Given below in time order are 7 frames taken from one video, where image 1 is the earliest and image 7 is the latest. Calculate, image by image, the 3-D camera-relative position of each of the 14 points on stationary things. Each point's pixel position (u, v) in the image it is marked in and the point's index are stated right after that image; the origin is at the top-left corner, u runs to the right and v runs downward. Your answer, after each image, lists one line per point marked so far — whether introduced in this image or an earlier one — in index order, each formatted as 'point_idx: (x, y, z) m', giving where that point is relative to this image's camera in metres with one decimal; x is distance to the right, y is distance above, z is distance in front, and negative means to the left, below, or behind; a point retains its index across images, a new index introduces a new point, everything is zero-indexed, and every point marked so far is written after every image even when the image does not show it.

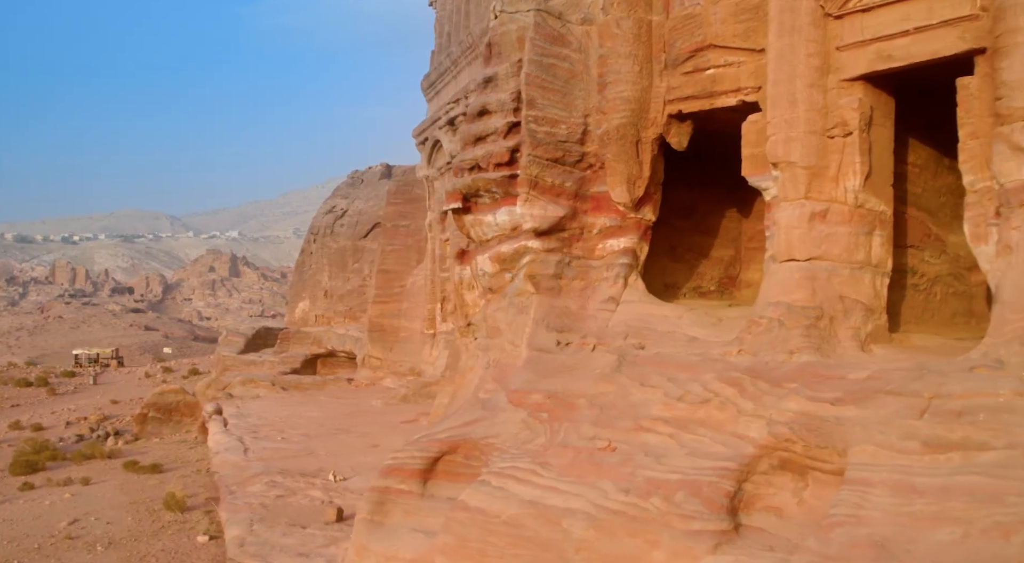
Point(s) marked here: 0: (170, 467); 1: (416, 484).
0: (-6.2, -3.3, +15.6) m
1: (-0.6, -1.2, +5.0) m
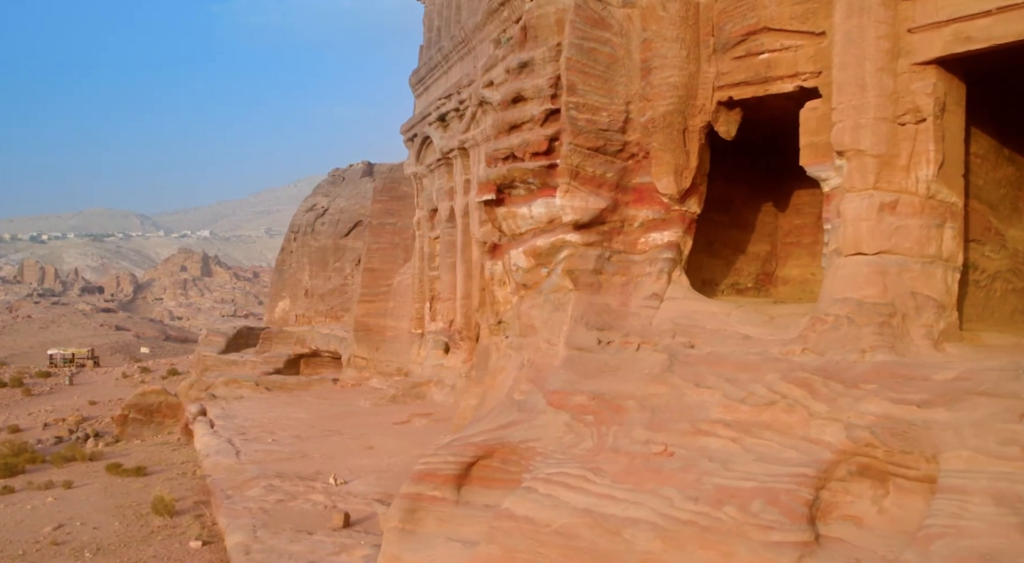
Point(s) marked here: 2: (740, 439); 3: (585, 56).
0: (-6.3, -3.2, +15.1) m
1: (-0.3, -1.1, +4.8) m
2: (+1.0, -0.7, +3.9) m
3: (+0.4, +1.3, +4.9) m
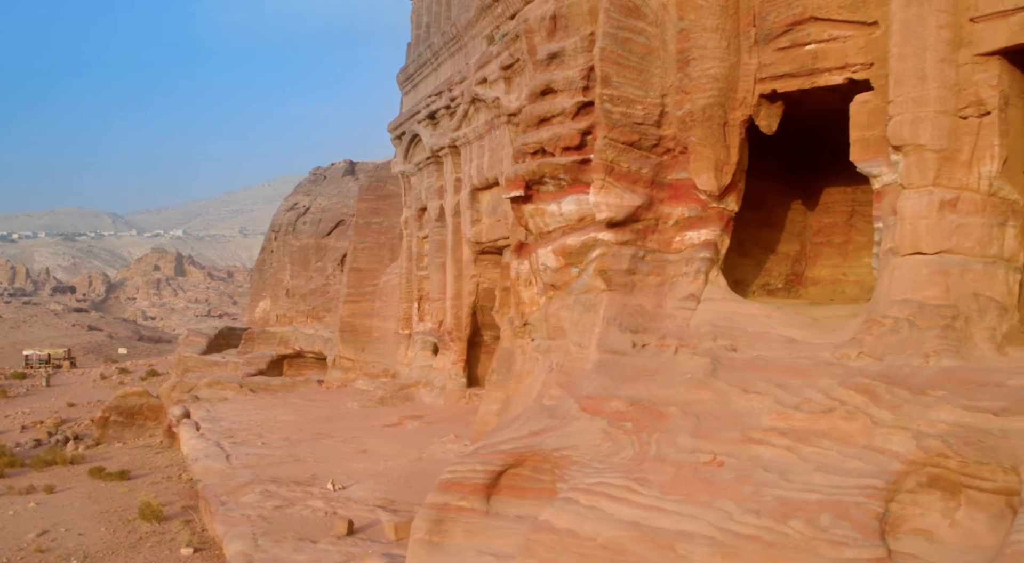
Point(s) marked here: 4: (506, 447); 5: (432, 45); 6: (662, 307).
0: (-6.4, -3.2, +14.7) m
1: (-0.2, -1.1, +4.5) m
2: (+1.2, -0.7, +3.7) m
3: (+0.6, +1.3, +4.7) m
4: (0.0, -0.9, +4.7) m
5: (-1.7, +4.9, +17.9) m
6: (+0.8, -0.1, +4.7) m
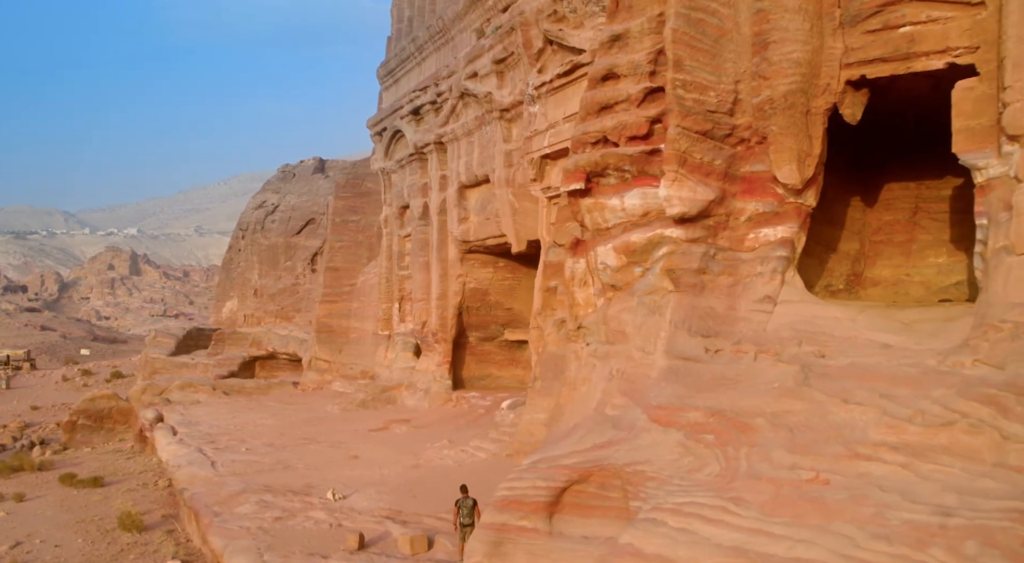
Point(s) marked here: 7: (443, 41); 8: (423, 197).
0: (-6.5, -3.2, +14.1) m
1: (+0.1, -1.1, +4.2) m
2: (+1.6, -0.7, +3.4) m
3: (+0.9, +1.3, +4.3) m
4: (+0.3, -0.9, +4.3) m
5: (-1.9, +4.9, +17.4) m
6: (+1.1, -0.1, +4.4) m
7: (-1.3, +4.5, +16.4) m
8: (-1.7, +1.6, +16.4) m
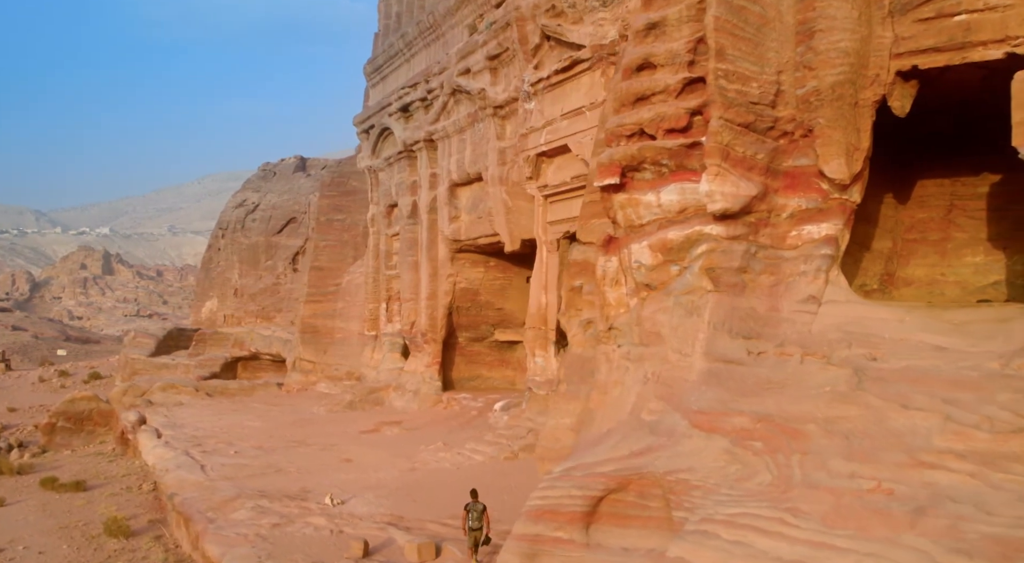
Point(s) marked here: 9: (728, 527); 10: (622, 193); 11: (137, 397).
0: (-6.6, -3.2, +13.7) m
1: (+0.3, -1.1, +4.0) m
2: (+1.7, -0.7, +3.2) m
3: (+1.1, +1.3, +4.1) m
4: (+0.4, -0.9, +4.1) m
5: (-2.1, +4.9, +17.2) m
6: (+1.3, -0.1, +4.2) m
7: (-1.5, +4.5, +16.2) m
8: (-1.8, +1.6, +16.2) m
9: (+0.9, -1.0, +3.5) m
10: (+0.6, +0.5, +4.5) m
11: (-7.7, -2.4, +17.9) m
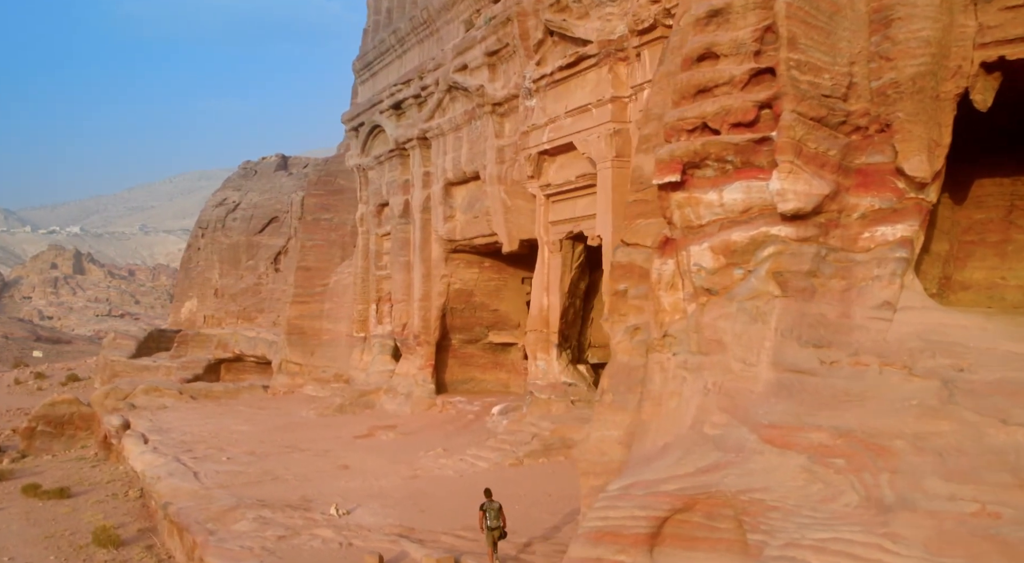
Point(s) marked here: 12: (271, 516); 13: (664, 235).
0: (-6.6, -3.2, +13.3) m
1: (+0.6, -1.2, +3.7) m
2: (+2.0, -0.7, +3.0) m
3: (+1.3, +1.2, +3.9) m
4: (+0.7, -0.9, +3.9) m
5: (-2.1, +4.9, +16.8) m
6: (+1.5, -0.2, +4.0) m
7: (-1.5, +4.5, +15.8) m
8: (-1.9, +1.6, +15.8) m
9: (+1.1, -1.0, +3.2) m
10: (+0.8, +0.4, +4.2) m
11: (-7.8, -2.4, +17.4) m
12: (-2.5, -2.4, +8.9) m
13: (+0.8, +0.2, +4.4) m
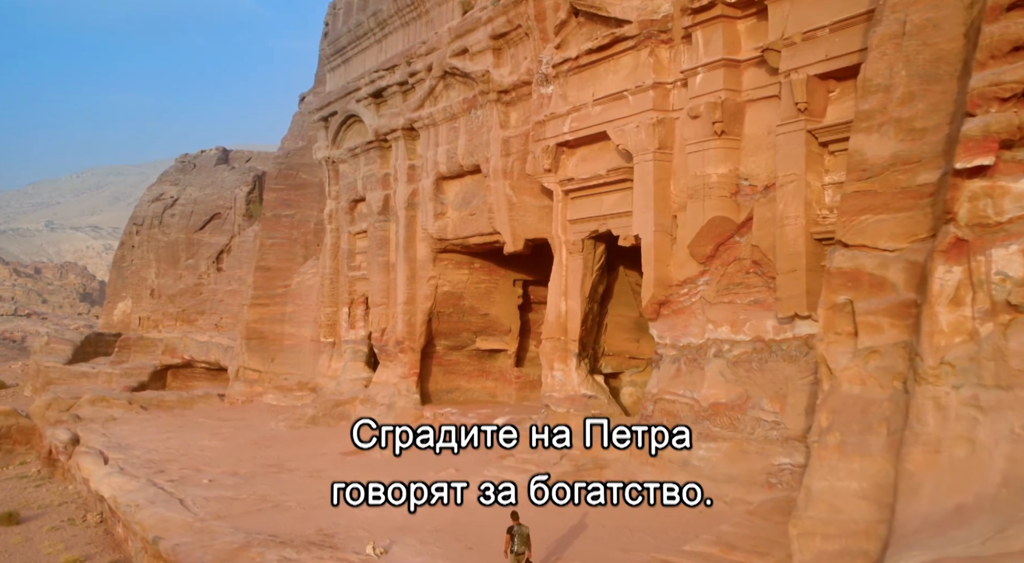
0: (-6.4, -3.2, +11.7) m
1: (+1.5, -1.2, +2.7) m
2: (+3.0, -0.8, +2.1) m
3: (+2.3, +1.2, +3.0) m
4: (+1.6, -1.0, +2.9) m
5: (-2.2, +4.8, +15.6) m
6: (+2.5, -0.2, +3.1) m
7: (-1.5, +4.5, +14.7) m
8: (-1.9, +1.5, +14.6) m
9: (+2.1, -1.1, +2.3) m
10: (+1.7, +0.4, +3.3) m
11: (-7.9, -2.4, +15.7) m
12: (-1.9, -2.4, +7.6) m
13: (+1.7, +0.2, +3.5) m
